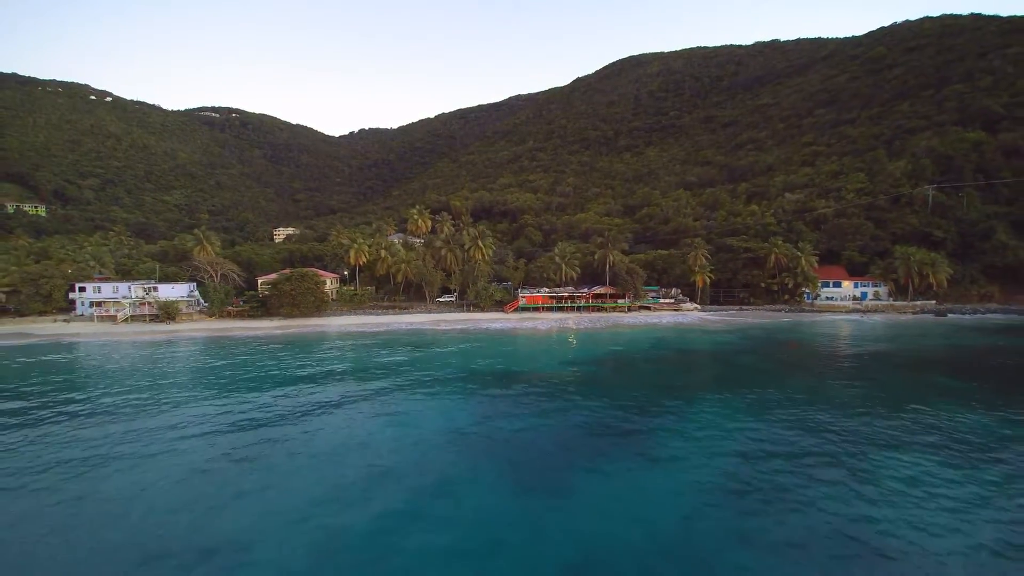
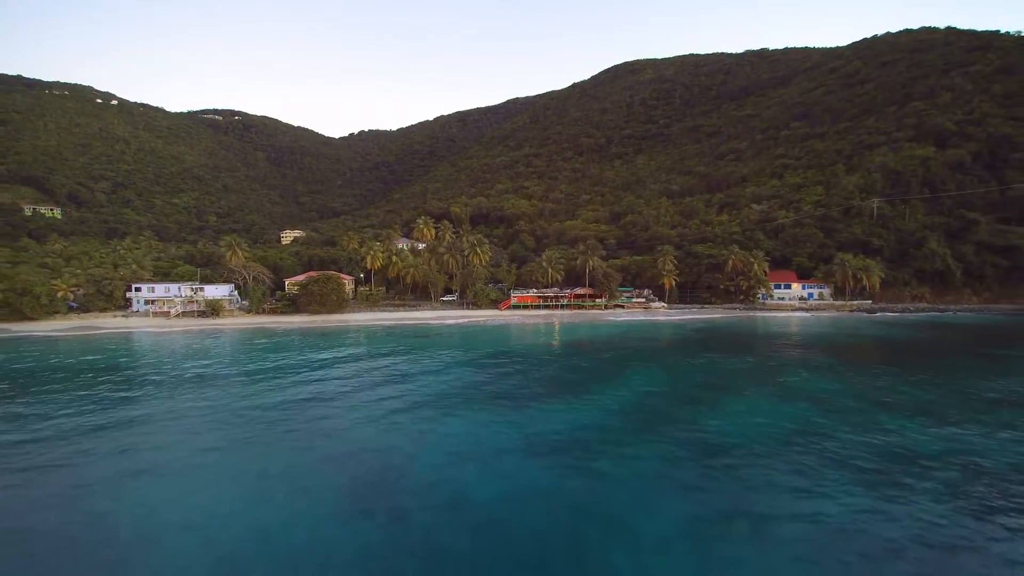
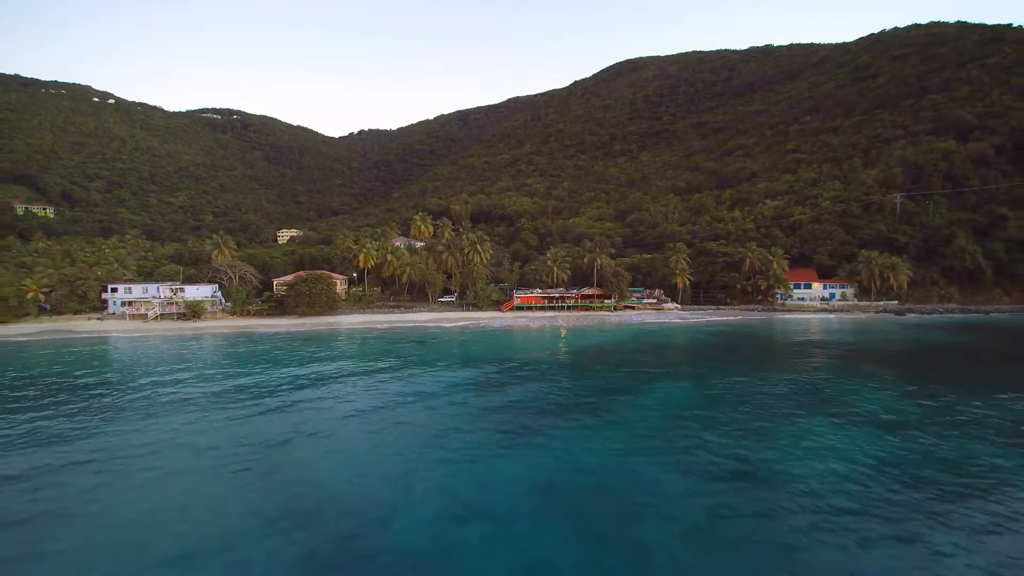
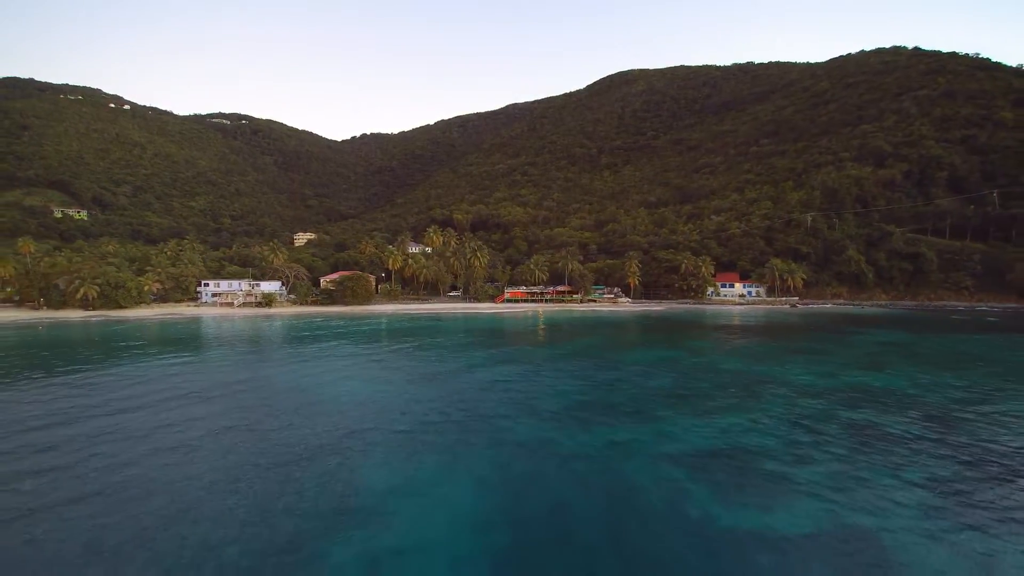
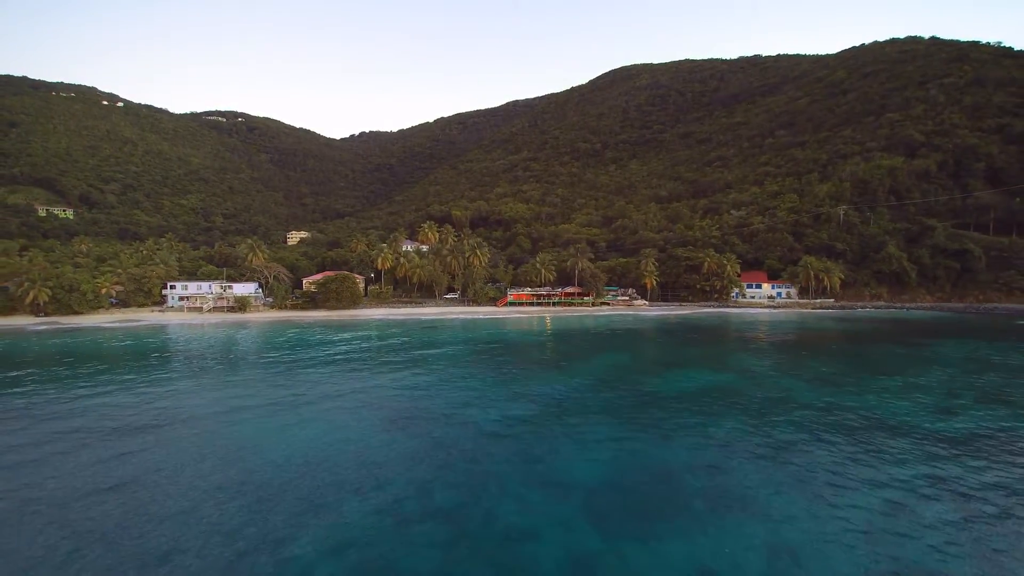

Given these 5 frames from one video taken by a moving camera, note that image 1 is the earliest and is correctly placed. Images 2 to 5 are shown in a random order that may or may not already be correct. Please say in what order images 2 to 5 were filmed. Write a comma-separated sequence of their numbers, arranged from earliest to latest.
3, 2, 5, 4
